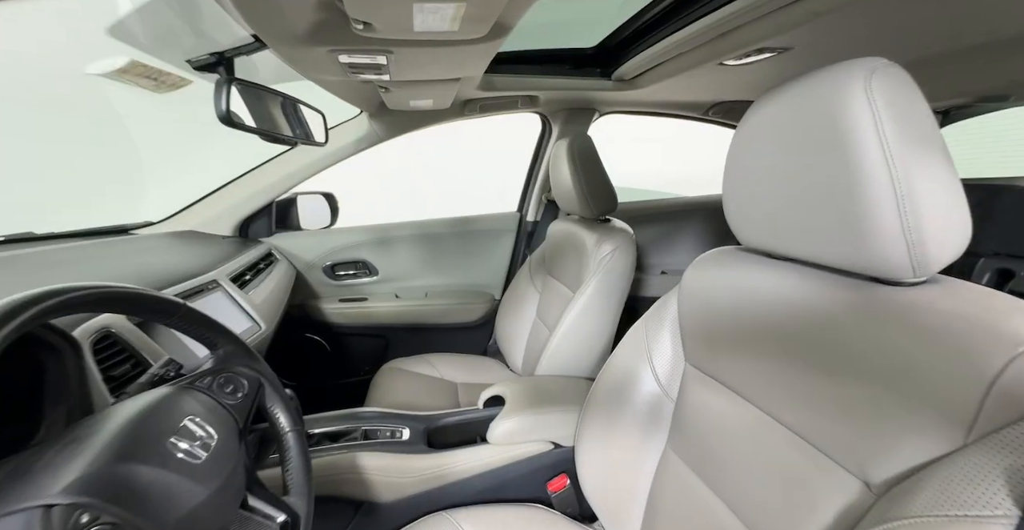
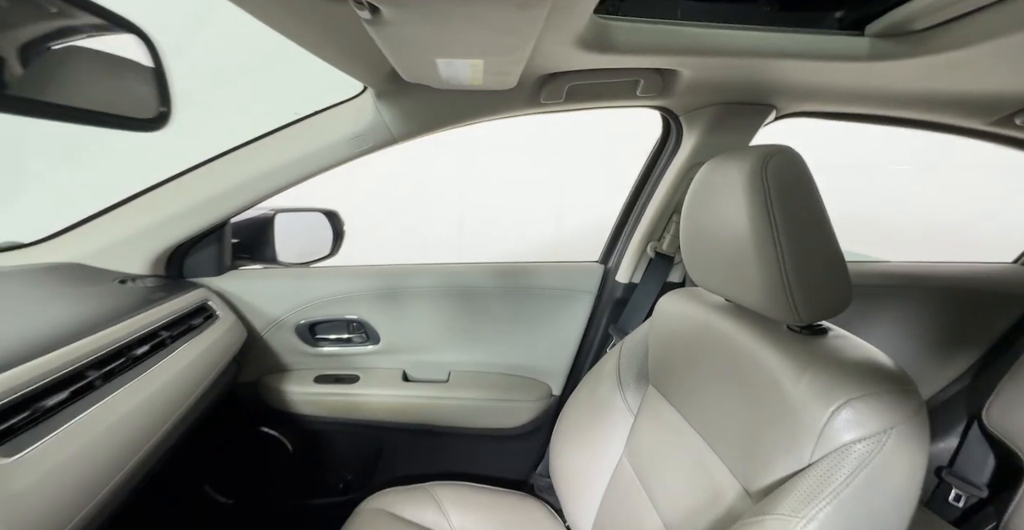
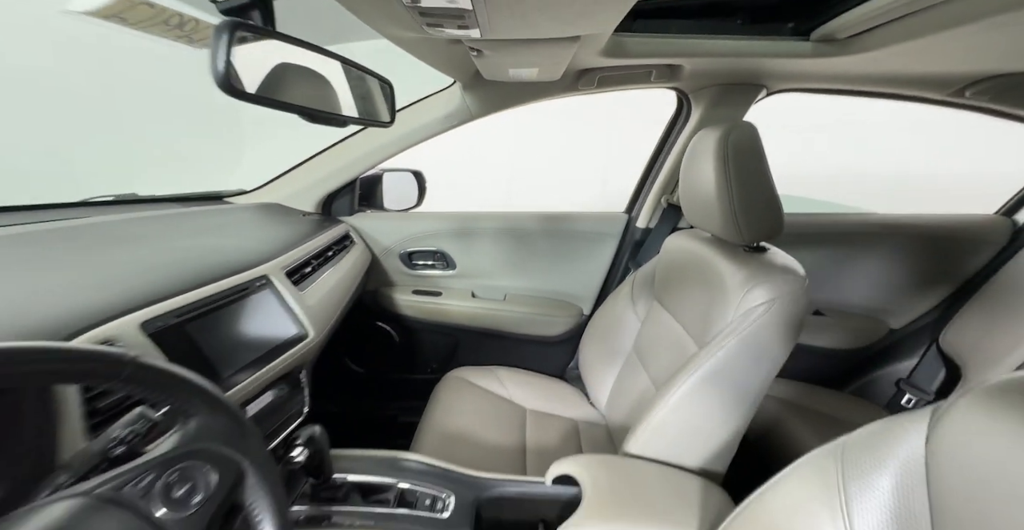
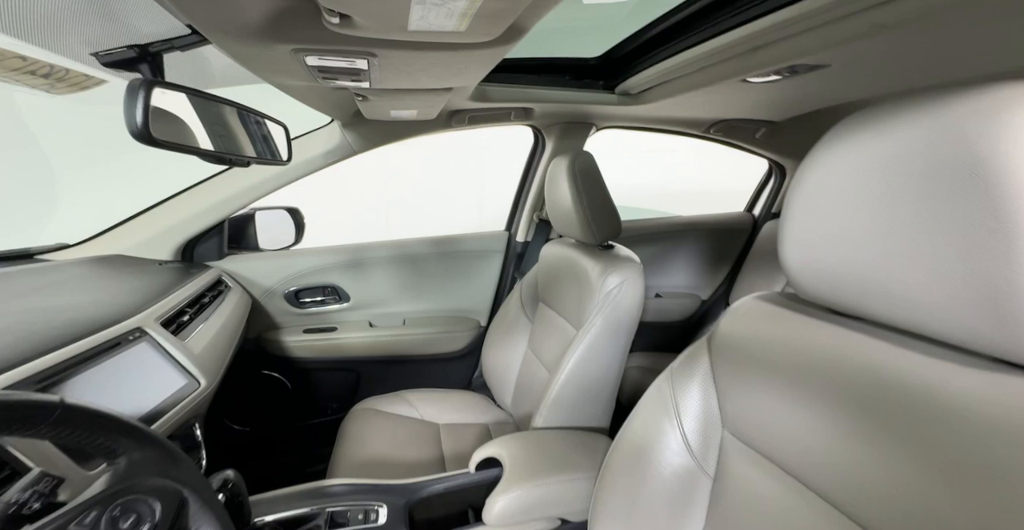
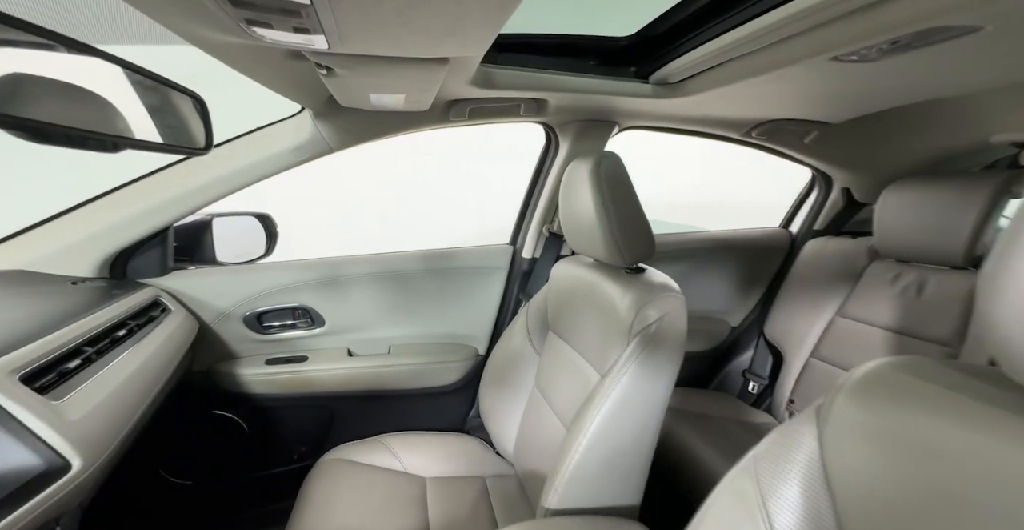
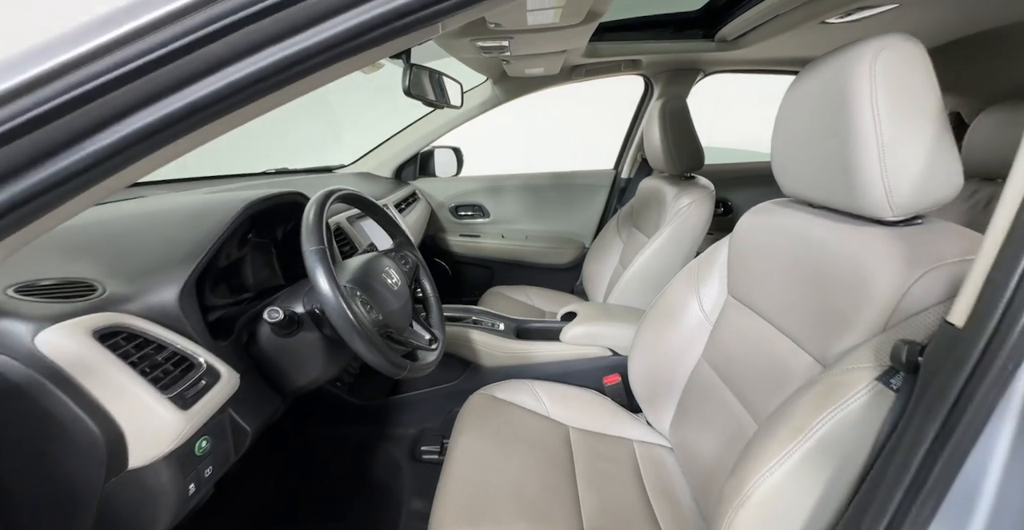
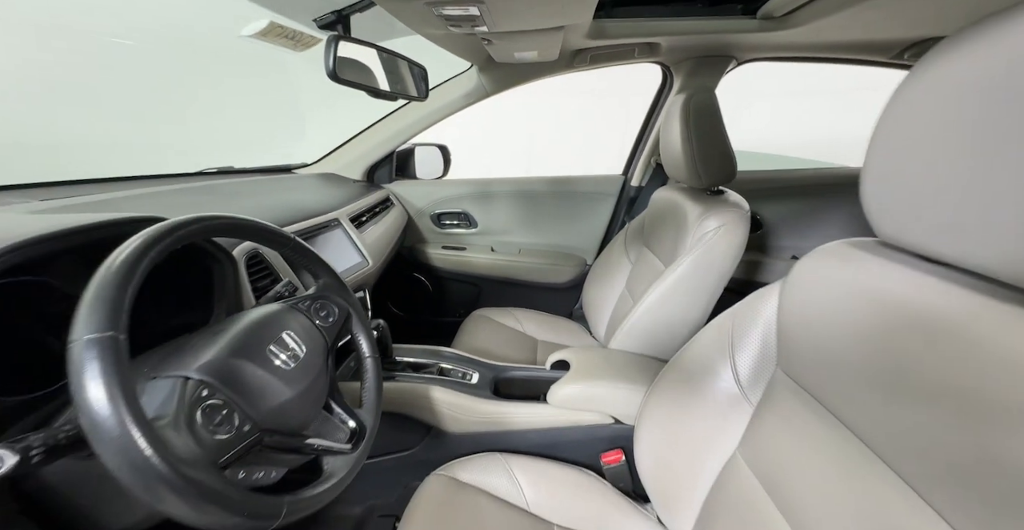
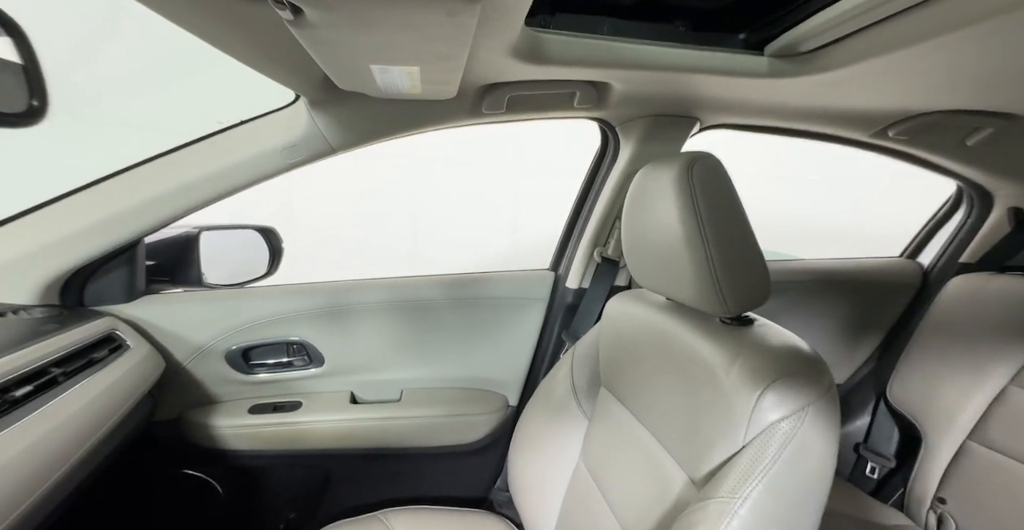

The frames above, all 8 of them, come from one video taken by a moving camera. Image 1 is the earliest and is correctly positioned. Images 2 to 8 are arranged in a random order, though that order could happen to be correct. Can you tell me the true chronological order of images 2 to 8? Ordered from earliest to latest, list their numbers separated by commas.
4, 5, 8, 2, 3, 7, 6
